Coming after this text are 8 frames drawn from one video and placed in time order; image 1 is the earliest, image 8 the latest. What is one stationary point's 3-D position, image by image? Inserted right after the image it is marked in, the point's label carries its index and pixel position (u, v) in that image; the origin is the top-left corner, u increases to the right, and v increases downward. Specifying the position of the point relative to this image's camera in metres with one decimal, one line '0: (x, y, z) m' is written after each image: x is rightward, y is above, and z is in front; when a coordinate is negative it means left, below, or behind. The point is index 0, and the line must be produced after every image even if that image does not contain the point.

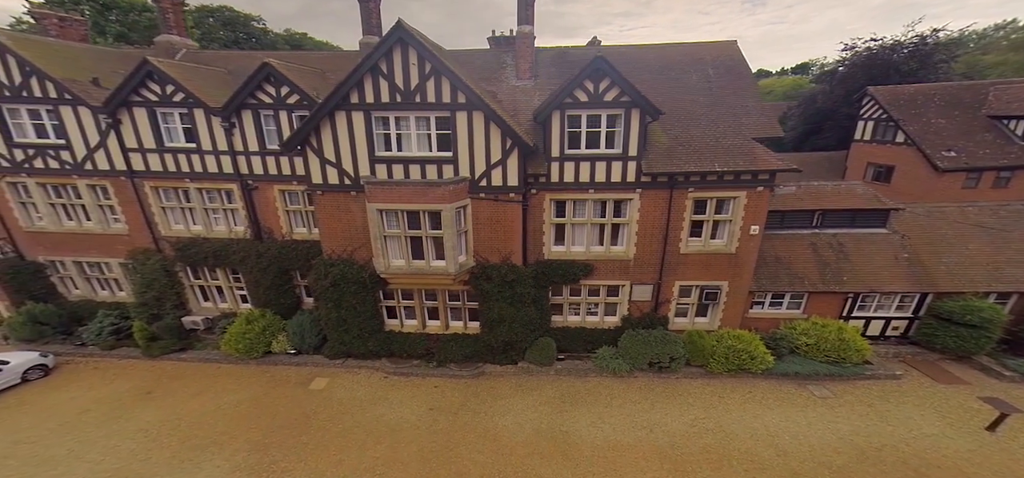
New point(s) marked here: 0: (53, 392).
0: (-18.1, -6.2, +13.7) m
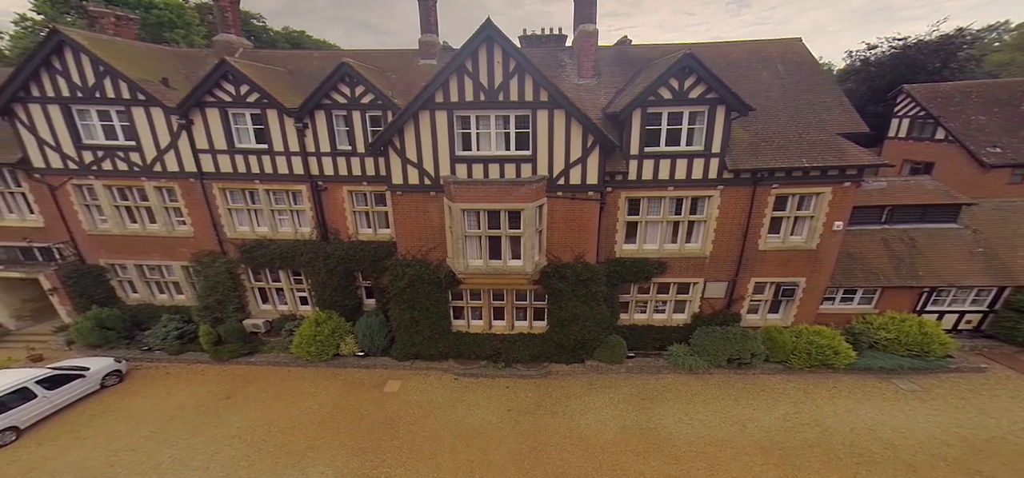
0: (-14.7, -6.3, +13.5) m
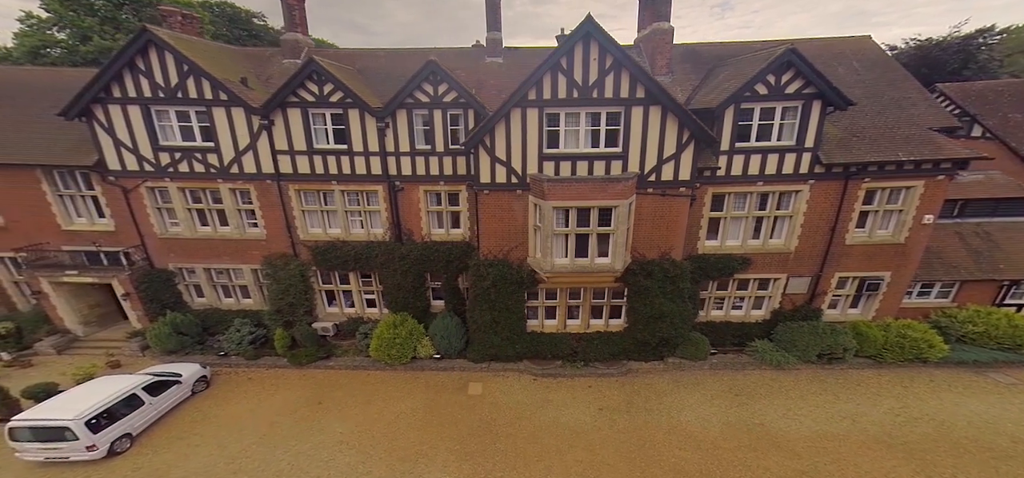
0: (-11.0, -6.4, +13.2) m
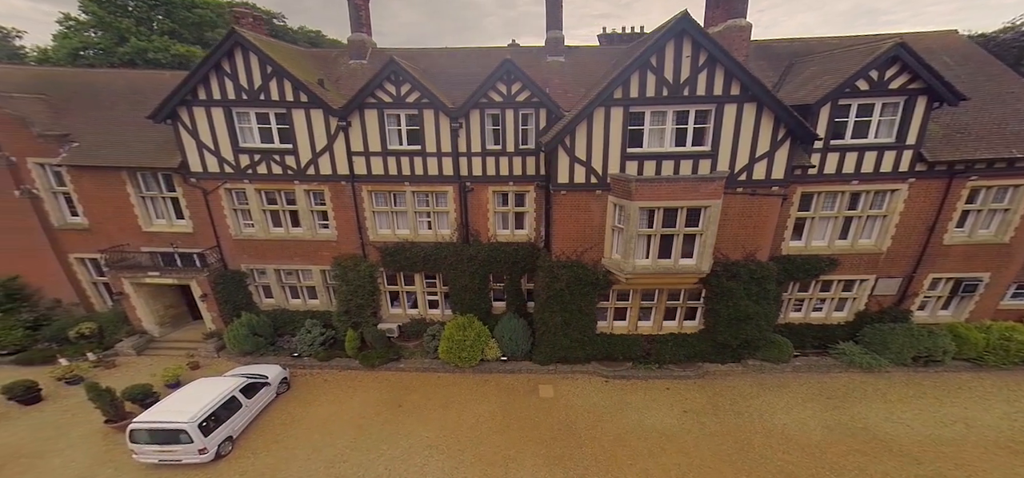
0: (-7.8, -6.5, +13.2) m
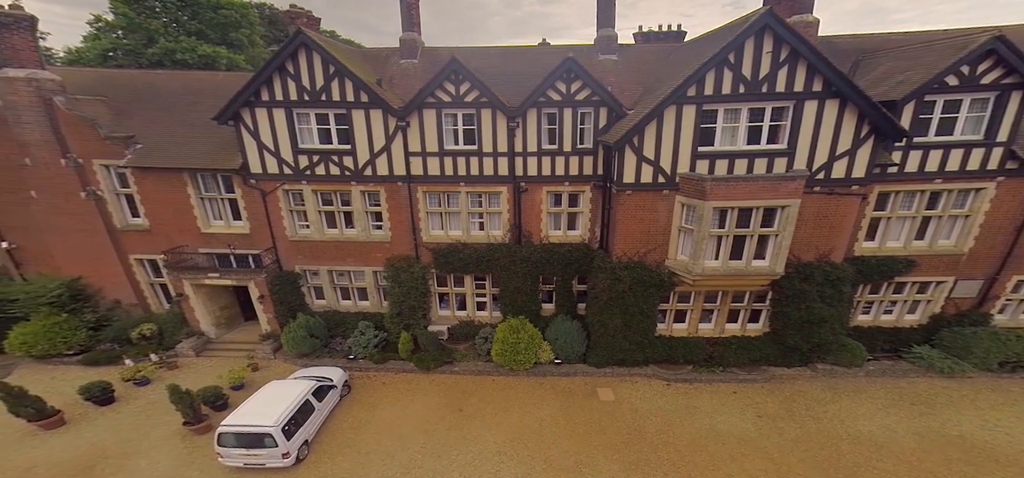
0: (-5.2, -6.5, +13.1) m
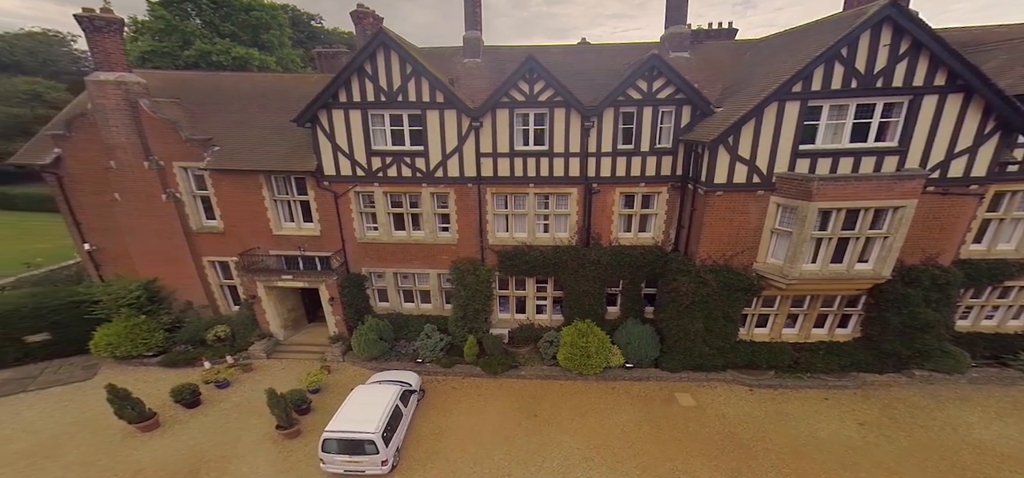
0: (-2.2, -6.6, +12.8) m
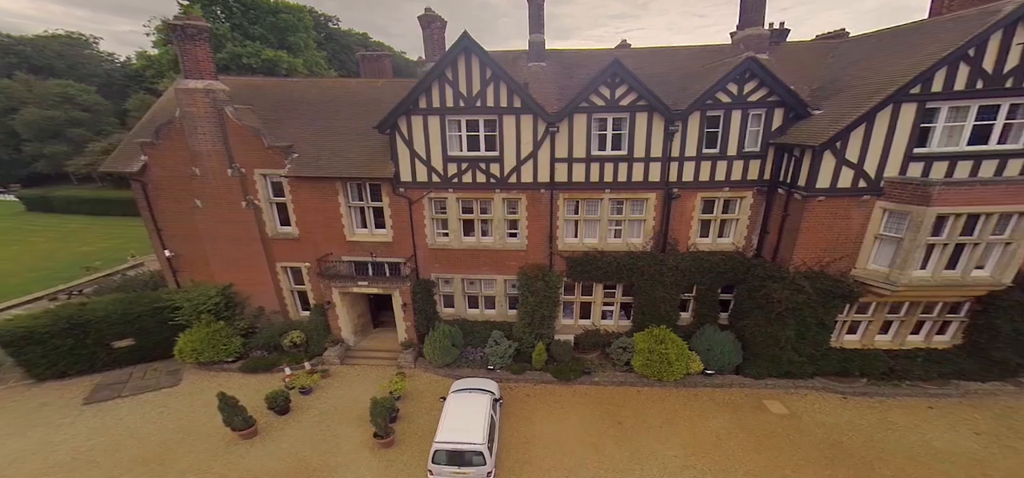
0: (+1.0, -6.8, +12.6) m
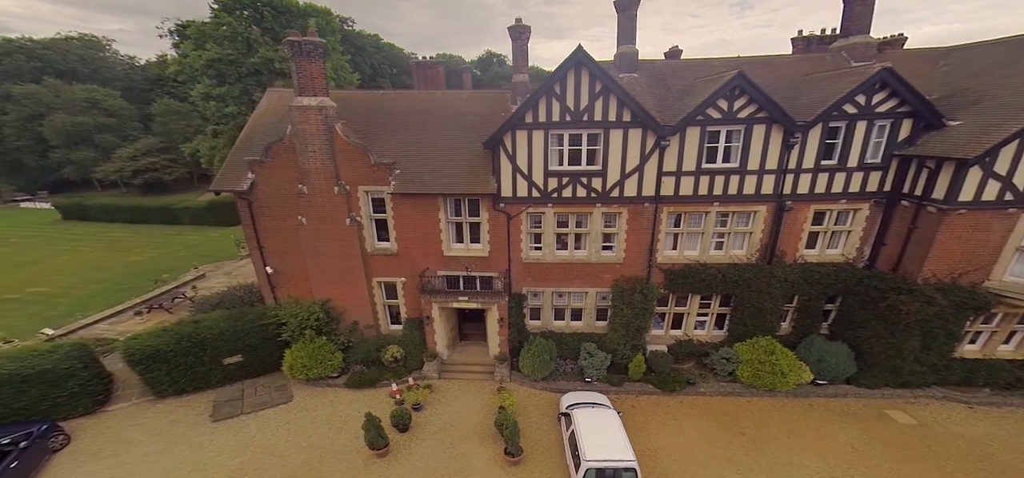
0: (+5.3, -7.4, +12.5) m
